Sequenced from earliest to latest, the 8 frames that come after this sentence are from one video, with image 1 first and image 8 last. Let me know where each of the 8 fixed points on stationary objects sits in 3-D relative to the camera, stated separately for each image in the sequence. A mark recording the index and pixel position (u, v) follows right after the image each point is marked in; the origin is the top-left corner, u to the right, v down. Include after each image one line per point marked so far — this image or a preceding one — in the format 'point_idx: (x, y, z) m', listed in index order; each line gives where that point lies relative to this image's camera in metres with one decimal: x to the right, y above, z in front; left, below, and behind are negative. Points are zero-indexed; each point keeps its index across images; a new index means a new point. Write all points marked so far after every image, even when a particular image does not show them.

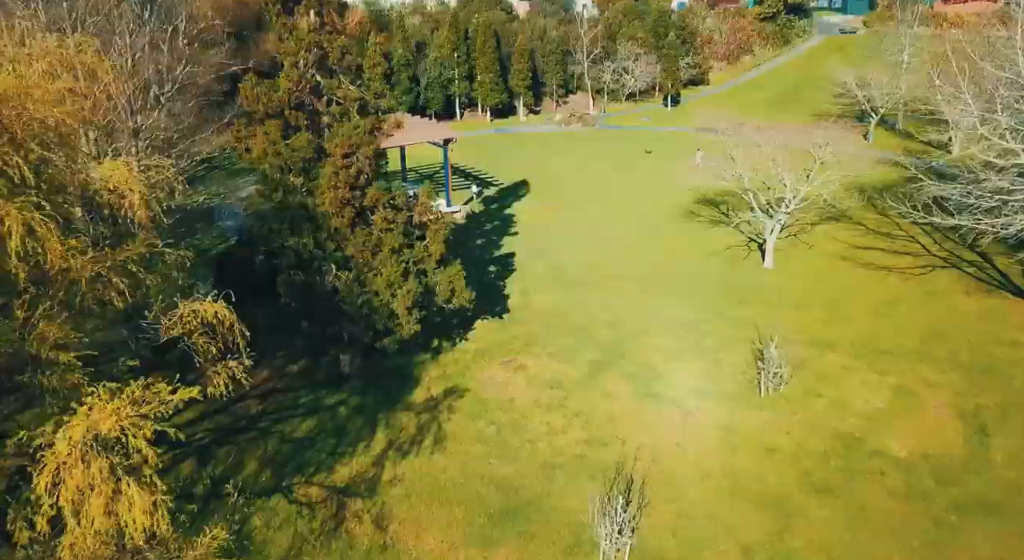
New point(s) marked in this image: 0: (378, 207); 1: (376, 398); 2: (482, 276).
0: (-2.5, +1.4, +13.4) m
1: (-2.7, -2.3, +14.0) m
2: (-1.0, 0.0, +20.3) m
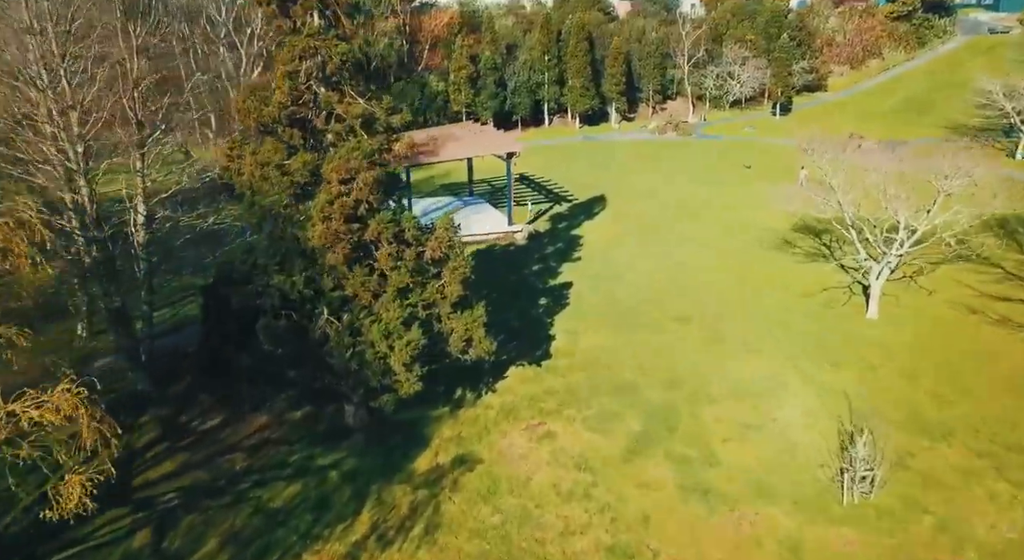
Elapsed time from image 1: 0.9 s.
0: (-2.0, +0.7, +11.4) m
1: (-2.3, -3.1, +12.1) m
2: (+0.3, -0.8, +18.0) m
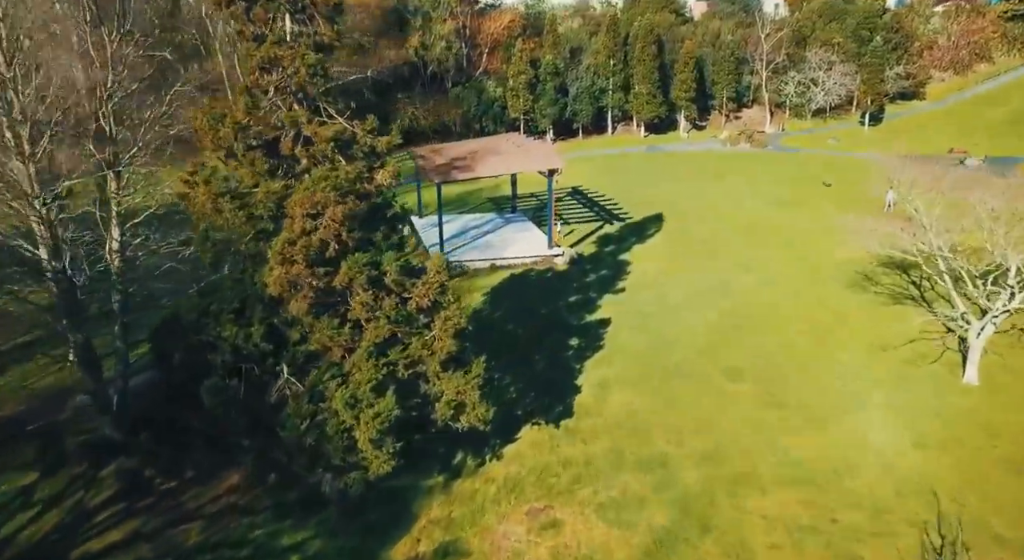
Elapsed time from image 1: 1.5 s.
0: (-2.1, -0.1, +9.6) m
1: (-2.4, -3.8, +10.2) m
2: (+0.9, -1.7, +15.9) m
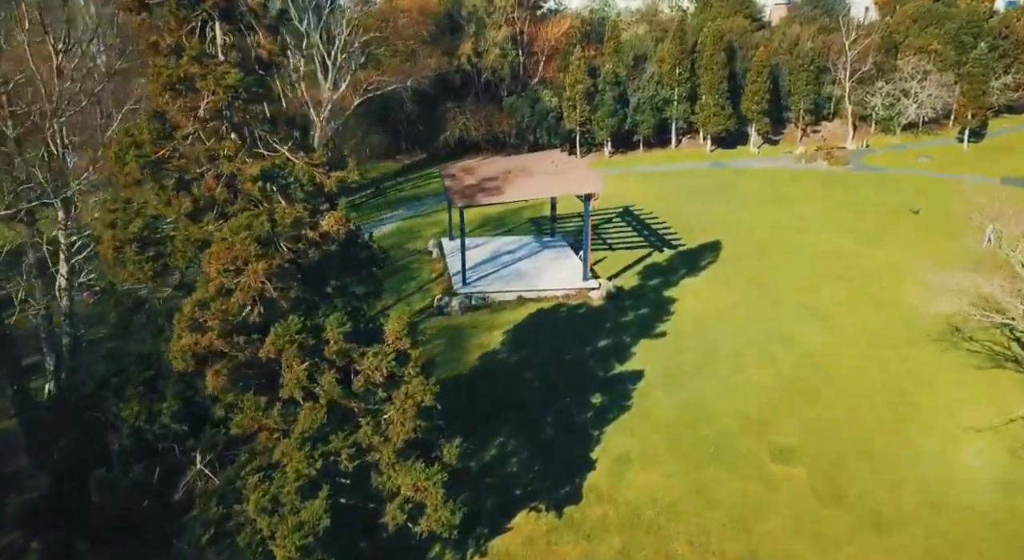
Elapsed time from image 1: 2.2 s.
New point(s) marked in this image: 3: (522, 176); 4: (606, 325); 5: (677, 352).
0: (-2.4, -0.8, +7.7) m
1: (-2.8, -4.5, +8.4) m
2: (+1.2, -2.6, +13.7) m
3: (+0.3, +2.9, +19.8) m
4: (+2.3, -1.1, +17.5) m
5: (+3.7, -1.6, +15.9) m
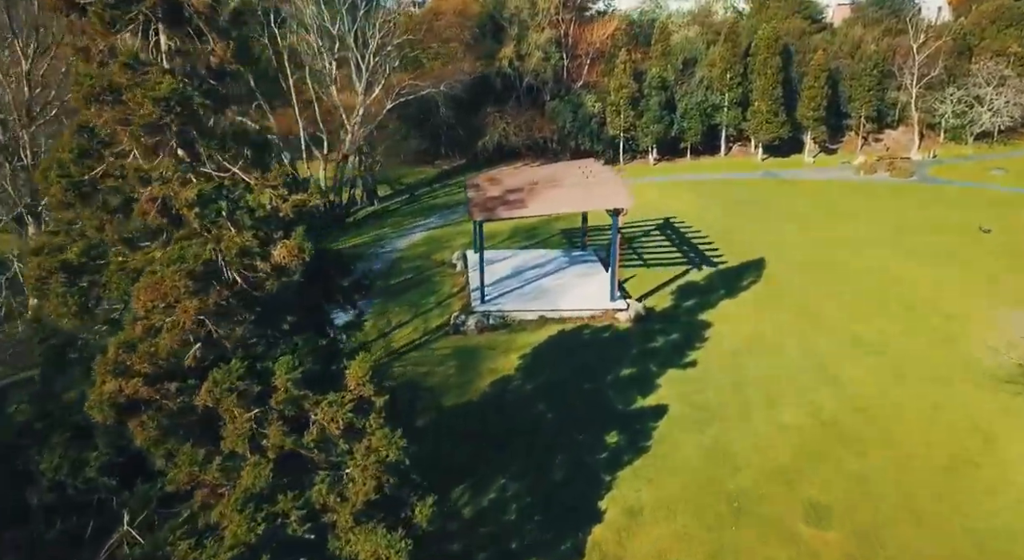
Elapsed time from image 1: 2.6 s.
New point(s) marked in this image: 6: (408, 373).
0: (-2.7, -1.2, +6.8) m
1: (-3.1, -4.9, +7.5) m
2: (+1.3, -3.0, +12.4) m
3: (+1.0, +2.4, +18.6) m
4: (+2.7, -1.6, +16.2) m
5: (+3.9, -2.2, +14.5) m
6: (-2.2, -2.0, +15.6) m
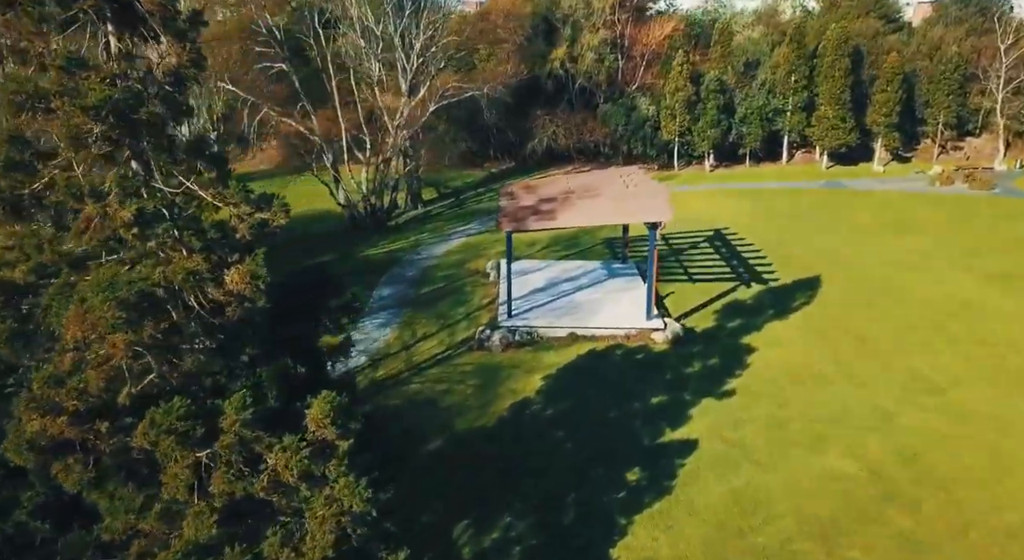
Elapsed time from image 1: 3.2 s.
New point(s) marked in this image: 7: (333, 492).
0: (-2.9, -1.5, +6.1) m
1: (-3.4, -5.1, +6.8) m
2: (+1.4, -3.4, +11.4) m
3: (+1.8, +2.0, +17.6) m
4: (+3.2, -2.0, +15.0) m
5: (+4.3, -2.6, +13.2) m
6: (-1.8, -2.3, +14.8) m
7: (-1.7, -1.9, +6.5) m
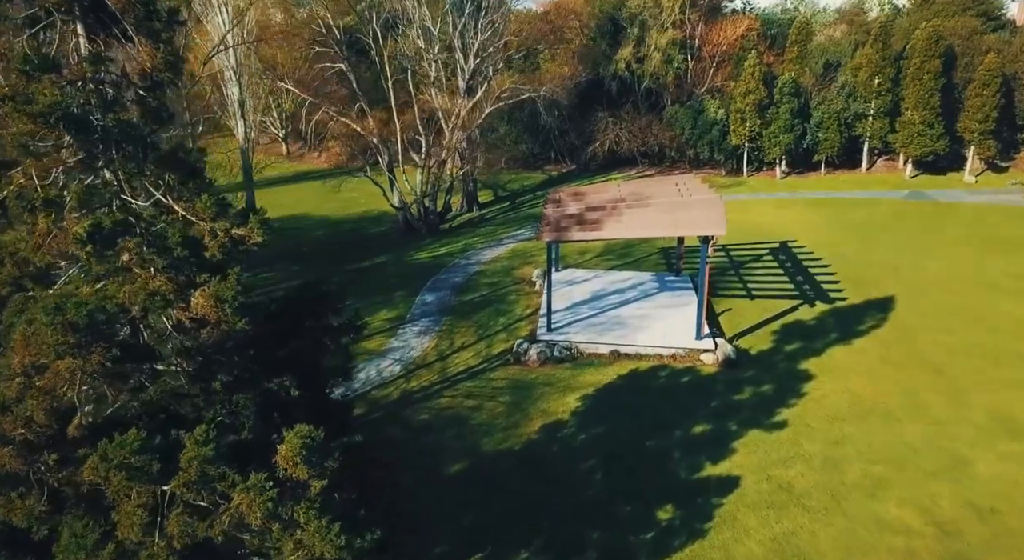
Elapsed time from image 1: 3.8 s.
0: (-3.1, -1.6, +5.7) m
1: (-3.6, -5.3, +6.4) m
2: (+1.7, -3.7, +10.5) m
3: (+2.8, +1.7, +16.6) m
4: (+3.9, -2.4, +14.0) m
5: (+4.7, -3.0, +12.0) m
6: (-1.1, -2.5, +14.2) m
7: (-1.8, -2.1, +5.9) m
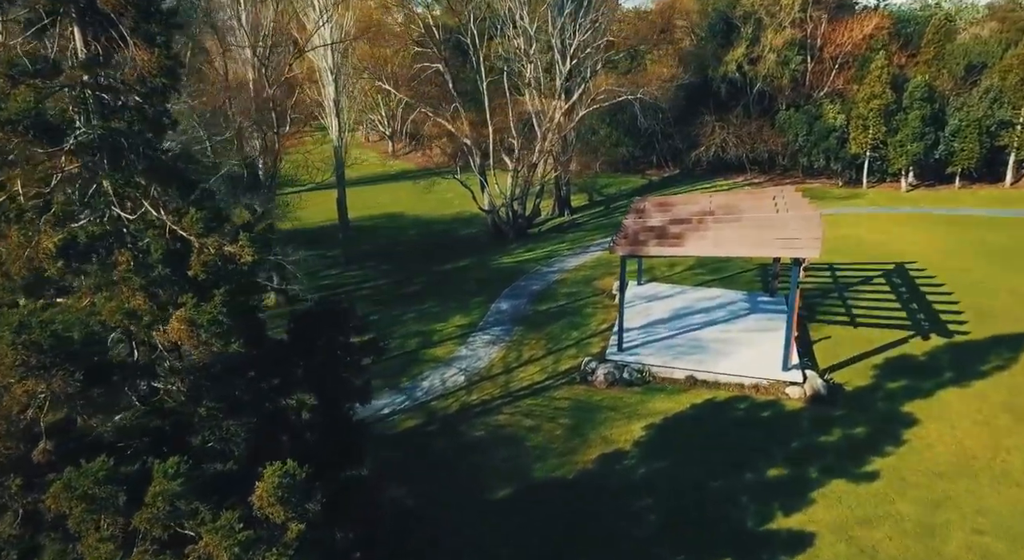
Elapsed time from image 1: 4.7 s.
0: (-3.2, -1.7, +5.4) m
1: (-3.8, -5.4, +6.3) m
2: (+2.1, -4.1, +9.5) m
3: (+4.5, +1.2, +15.3) m
4: (+4.9, -2.8, +12.5) m
5: (+5.4, -3.5, +10.5) m
6: (0.0, -2.7, +13.6) m
7: (-1.9, -2.3, +5.5) m
